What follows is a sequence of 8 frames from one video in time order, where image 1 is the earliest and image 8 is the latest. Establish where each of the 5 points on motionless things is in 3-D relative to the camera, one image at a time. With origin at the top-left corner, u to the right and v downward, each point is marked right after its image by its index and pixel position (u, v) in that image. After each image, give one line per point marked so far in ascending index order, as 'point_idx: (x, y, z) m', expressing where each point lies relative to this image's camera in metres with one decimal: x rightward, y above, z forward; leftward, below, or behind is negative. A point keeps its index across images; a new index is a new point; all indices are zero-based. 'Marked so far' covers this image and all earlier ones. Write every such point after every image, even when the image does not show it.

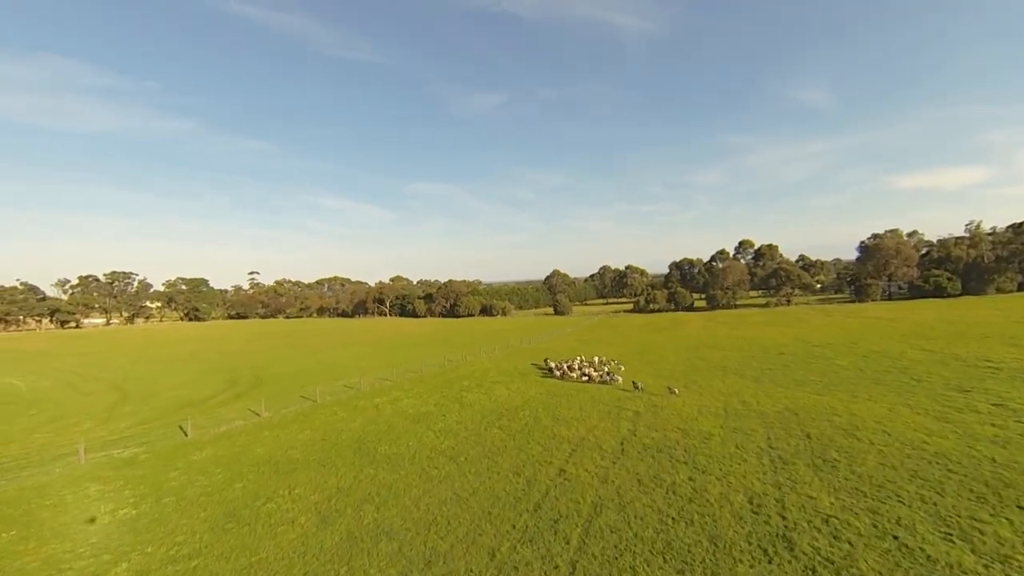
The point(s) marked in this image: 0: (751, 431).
0: (+10.3, -6.1, +19.6) m
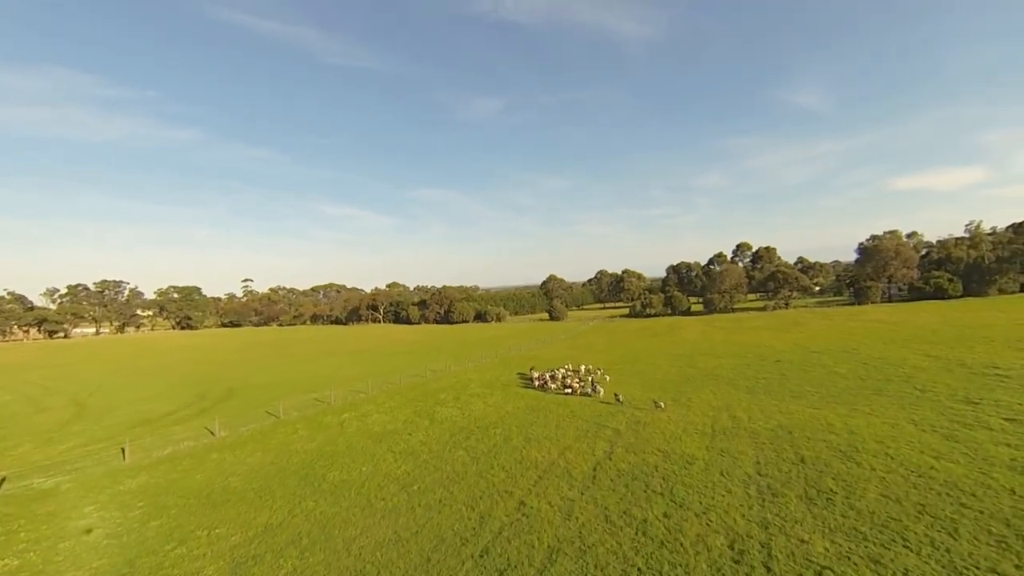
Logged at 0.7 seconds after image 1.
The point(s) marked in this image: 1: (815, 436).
0: (+8.8, -6.4, +17.7) m
1: (+12.7, -6.2, +19.2) m
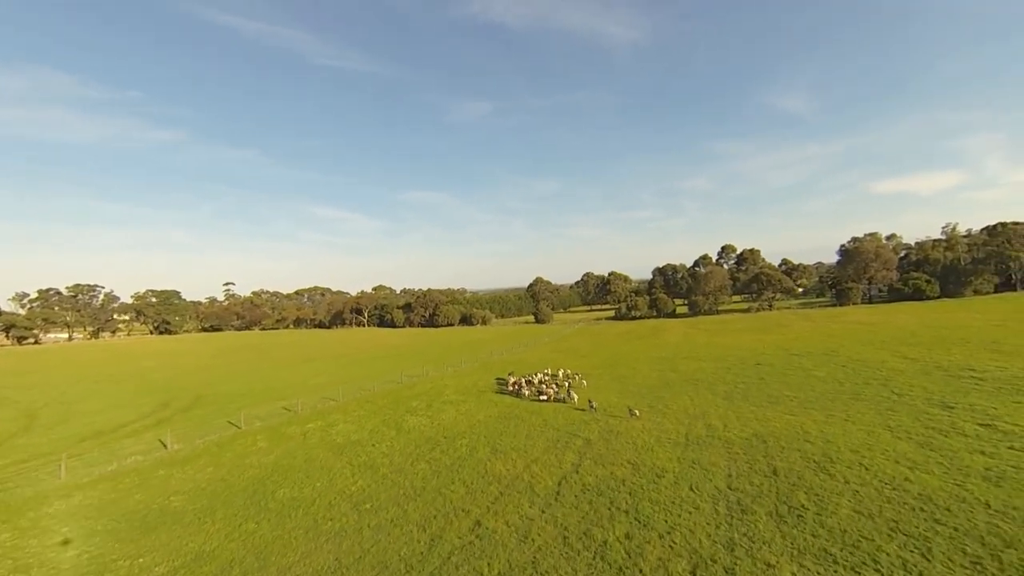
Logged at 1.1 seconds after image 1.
0: (+7.3, -6.5, +16.9) m
1: (+11.3, -6.3, +18.5) m
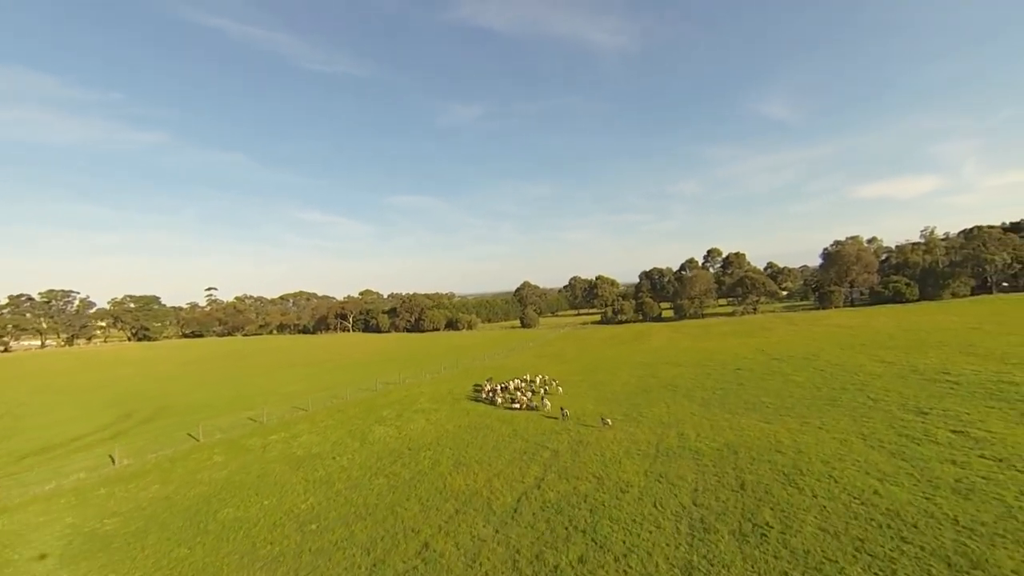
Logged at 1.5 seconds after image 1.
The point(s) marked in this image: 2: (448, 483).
0: (+5.9, -6.7, +16.3) m
1: (+9.8, -6.5, +17.9) m
2: (-2.5, -7.5, +17.8) m
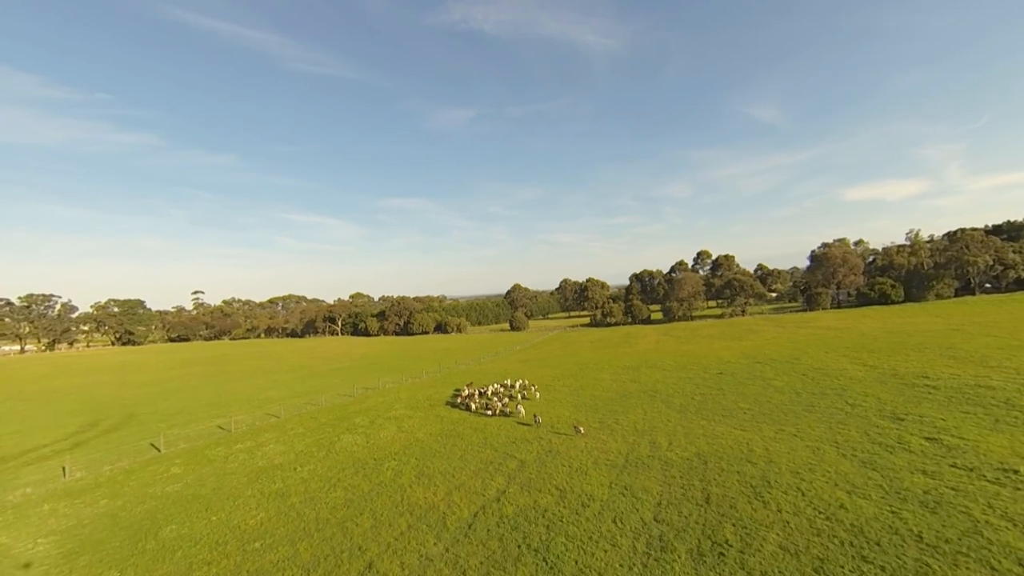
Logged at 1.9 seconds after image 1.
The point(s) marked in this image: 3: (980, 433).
0: (+4.5, -6.9, +15.7) m
1: (+8.3, -6.7, +17.4) m
2: (-3.9, -7.8, +17.1) m
3: (+20.0, -6.2, +19.5) m
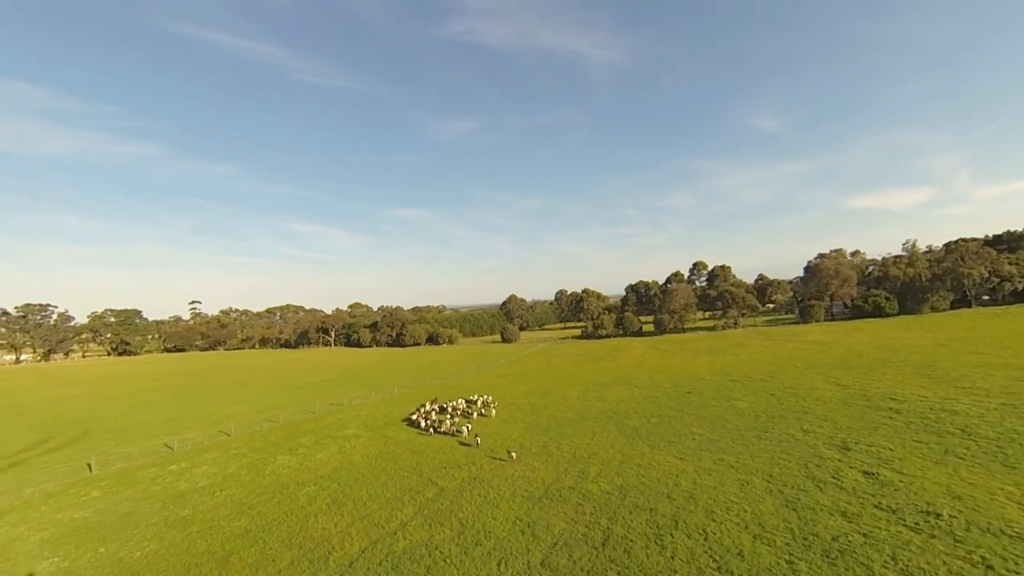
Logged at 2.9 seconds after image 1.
0: (+1.0, -7.9, +14.8) m
1: (+4.9, -7.7, +16.5) m
2: (-7.3, -8.7, +16.3) m
3: (+16.6, -7.2, +18.5) m
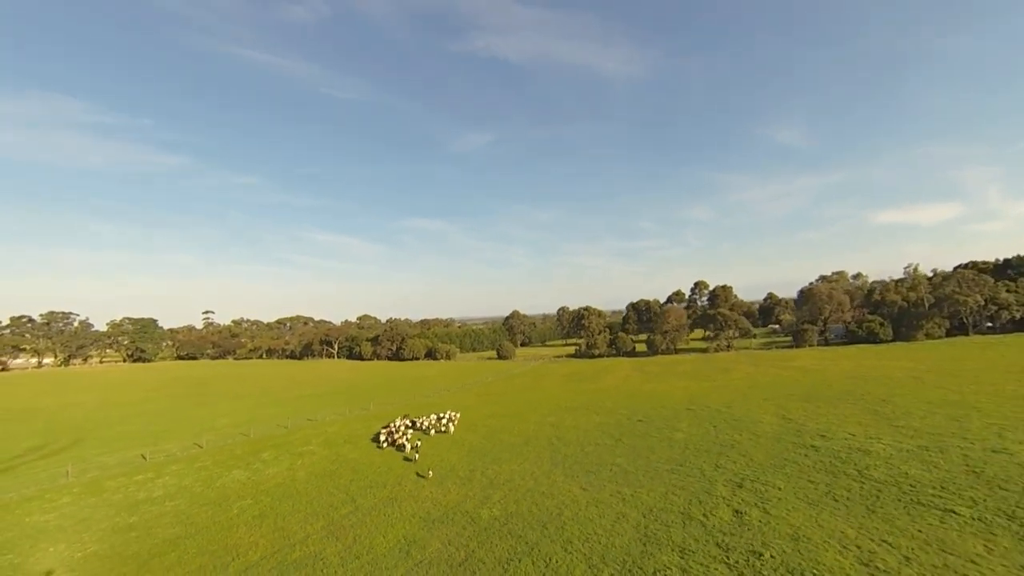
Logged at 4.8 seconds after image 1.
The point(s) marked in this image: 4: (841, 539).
0: (-3.4, -9.7, +16.9) m
1: (+0.5, -9.7, +18.5) m
2: (-11.8, -10.5, +18.6) m
3: (+12.3, -9.5, +20.1) m
4: (+12.1, -9.1, +16.7) m
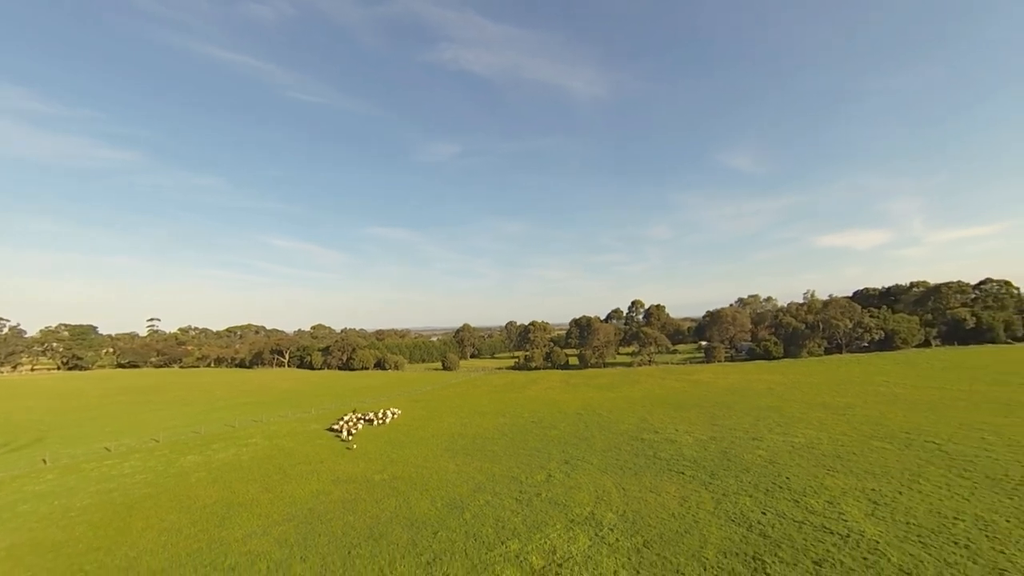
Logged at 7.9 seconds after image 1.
0: (-10.3, -11.6, +25.3) m
1: (-6.5, -11.7, +27.1) m
2: (-18.8, -12.2, +26.3) m
3: (+5.0, -11.8, +29.7) m
4: (+5.1, -11.4, +26.4) m
